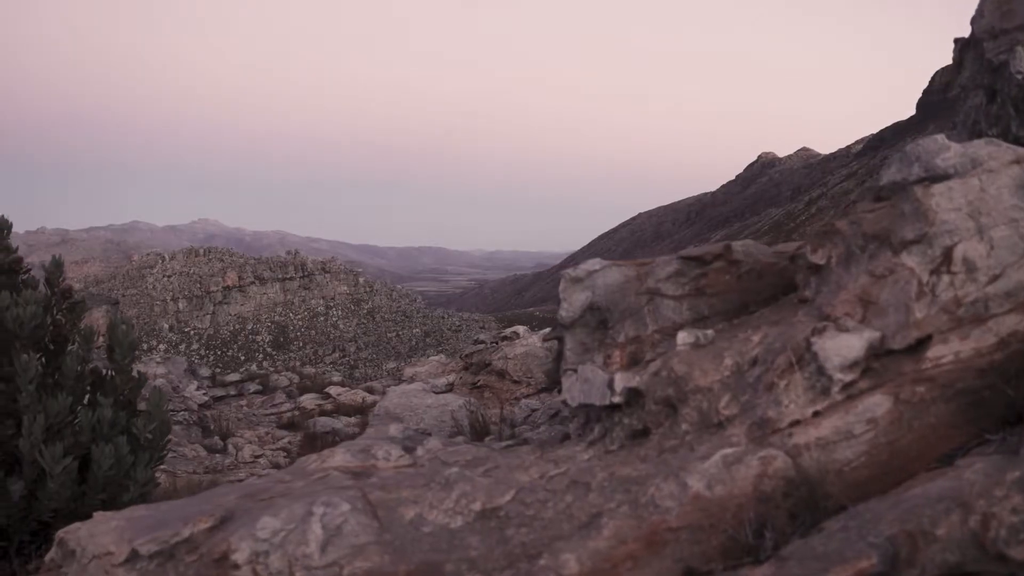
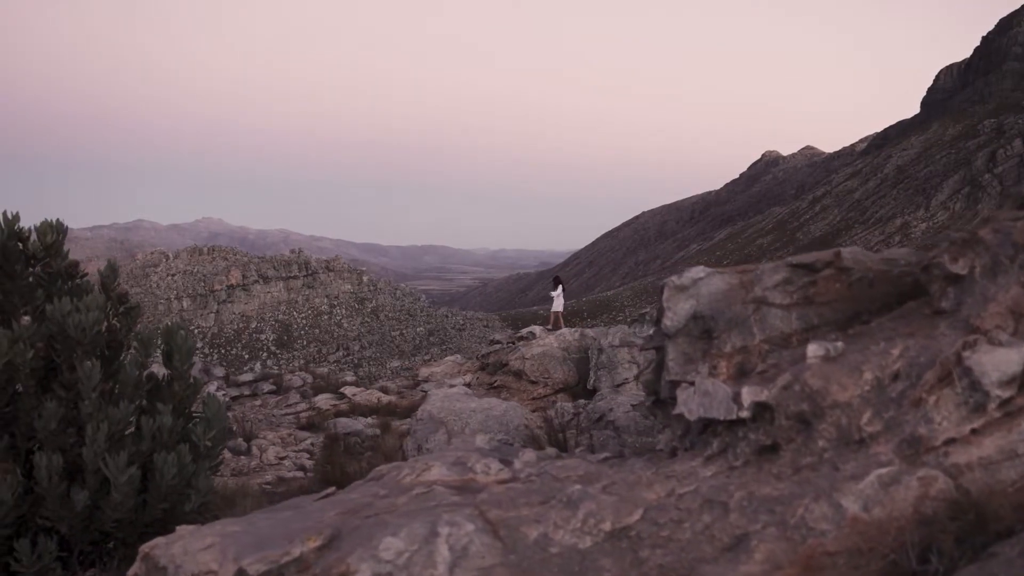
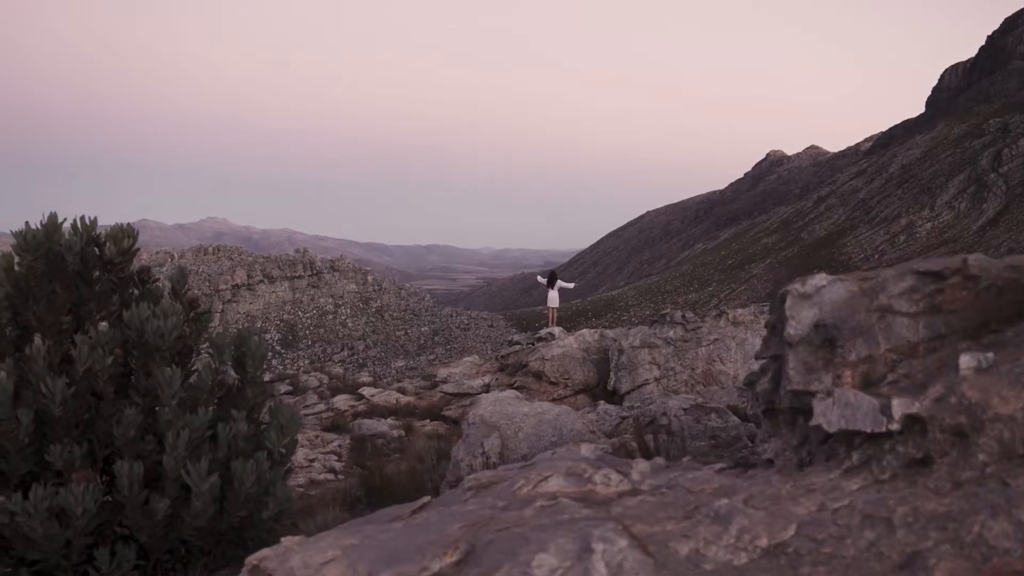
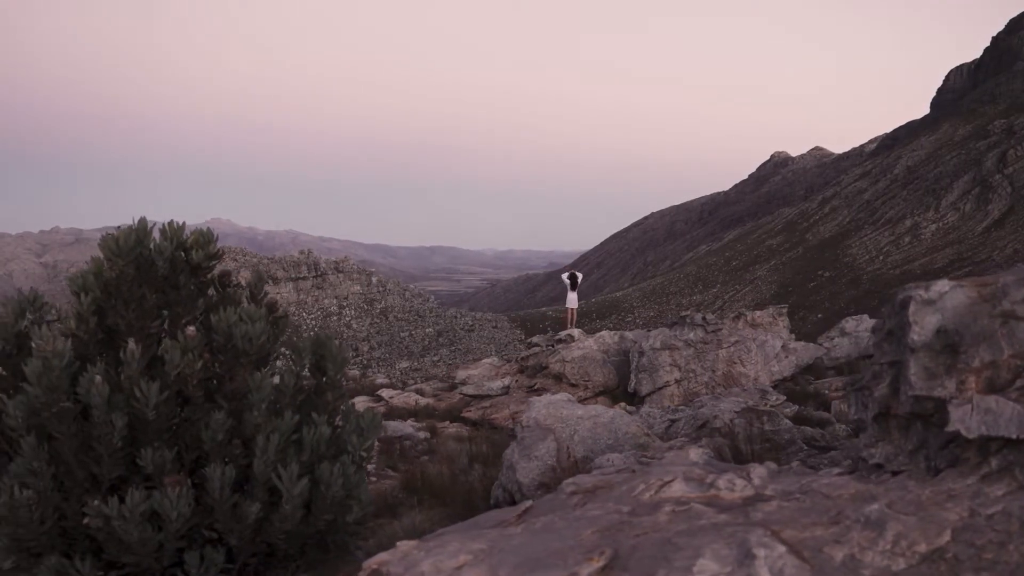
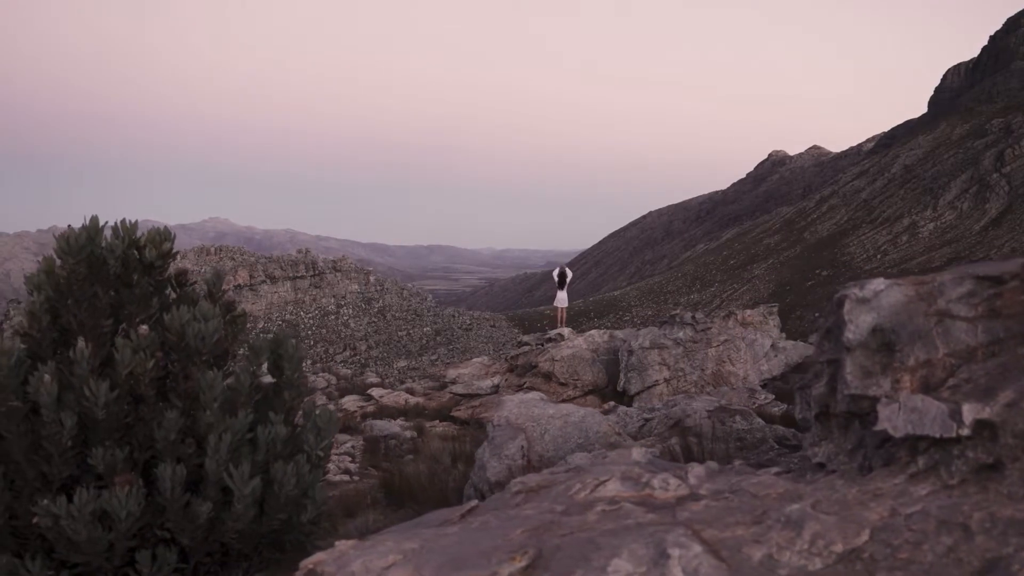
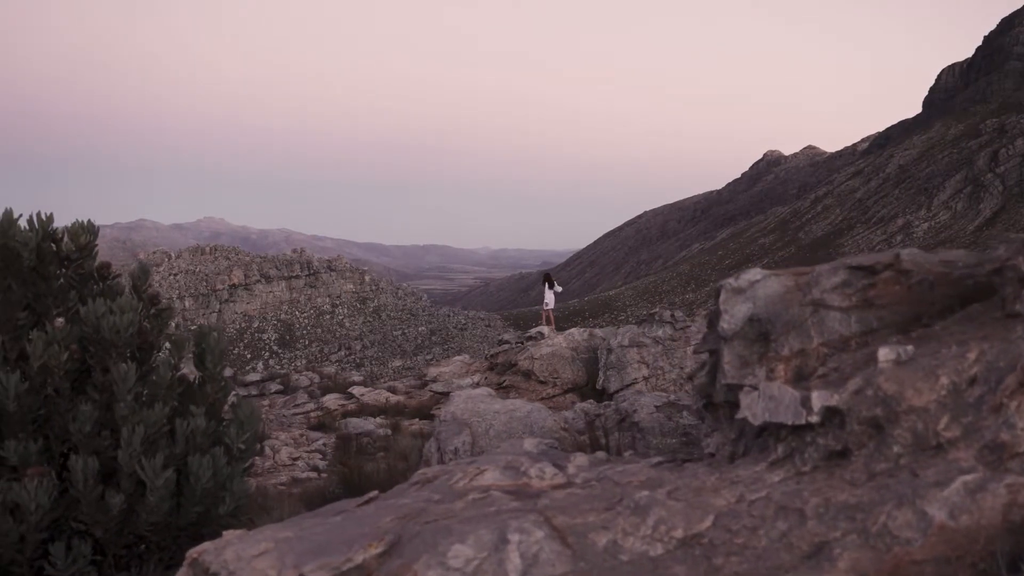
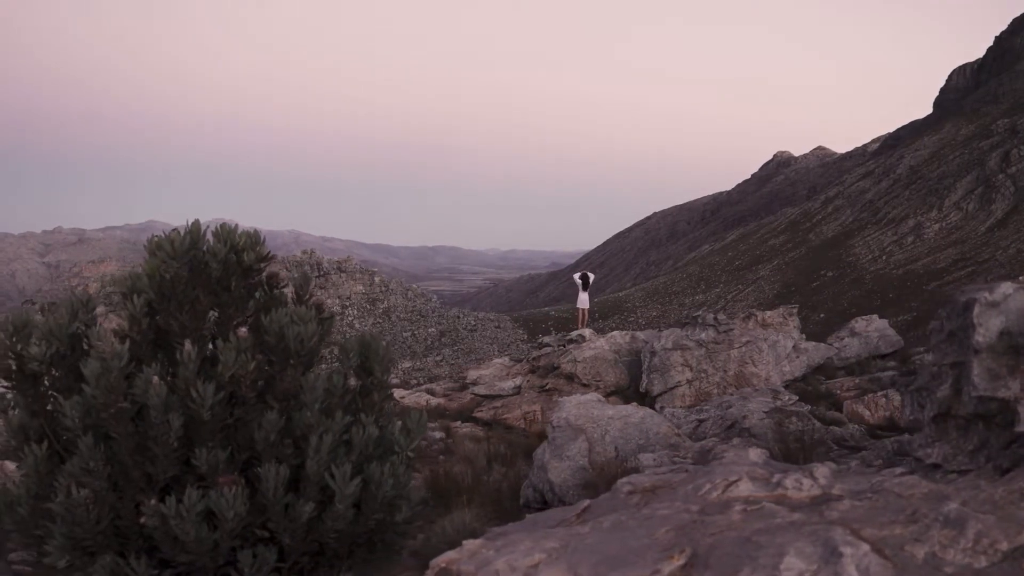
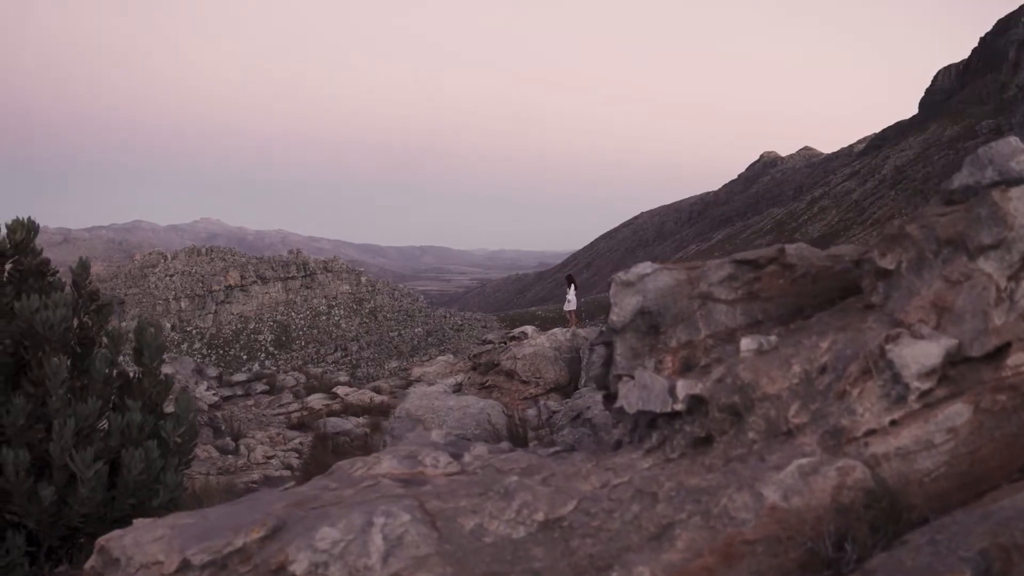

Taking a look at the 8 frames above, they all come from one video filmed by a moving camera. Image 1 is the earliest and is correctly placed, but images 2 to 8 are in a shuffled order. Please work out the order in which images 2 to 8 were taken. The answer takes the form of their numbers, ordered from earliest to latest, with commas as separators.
8, 2, 6, 3, 5, 4, 7
